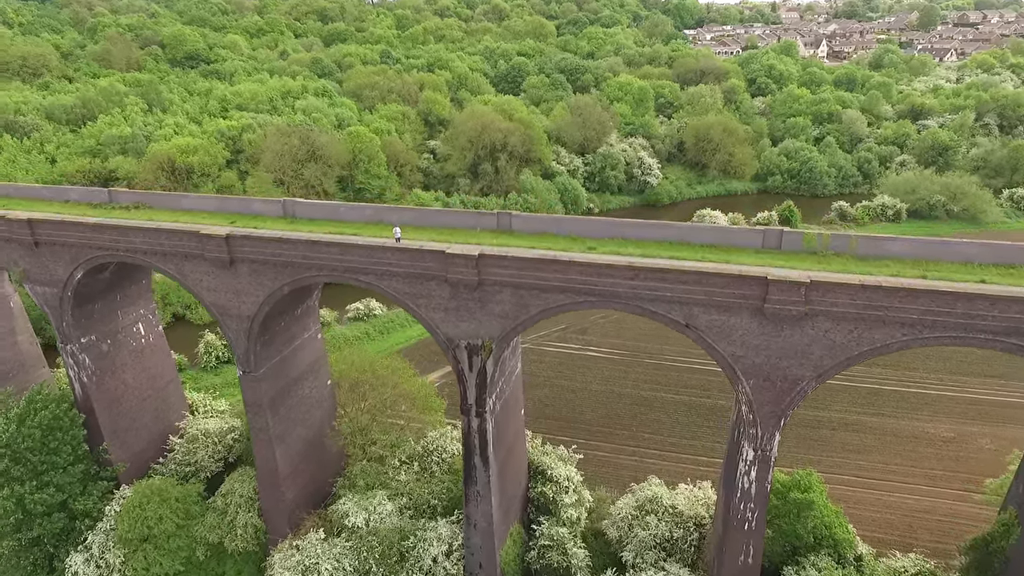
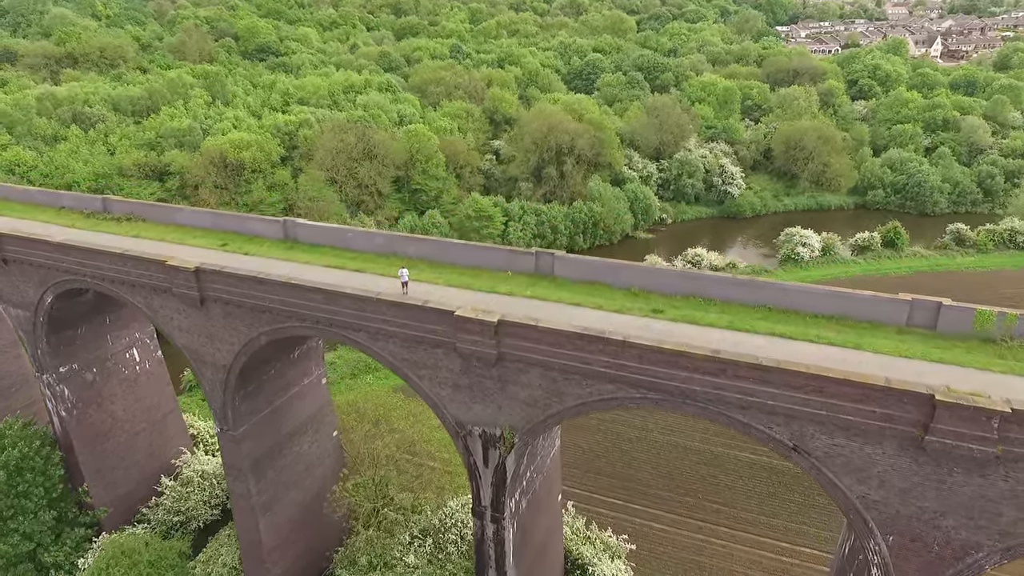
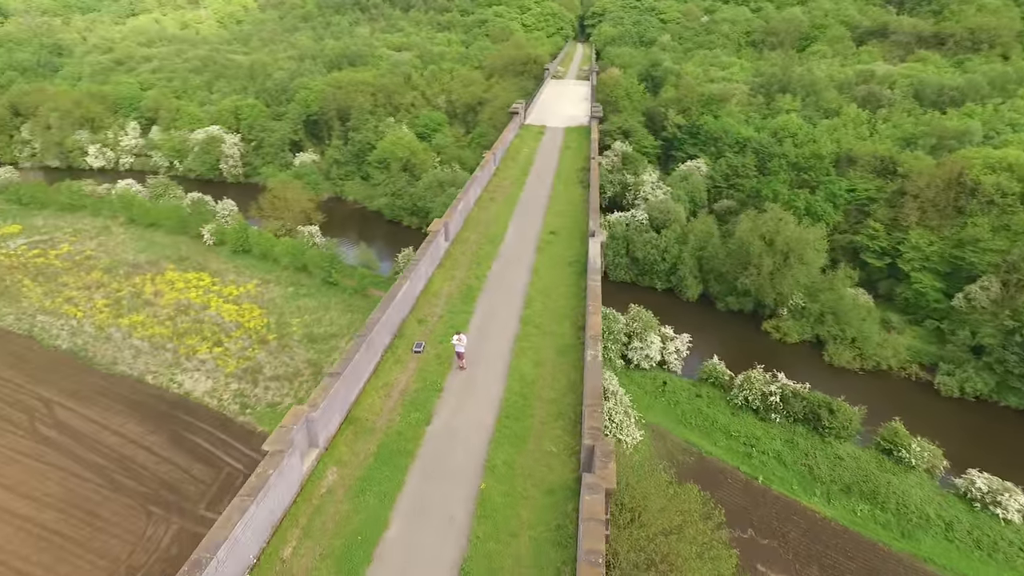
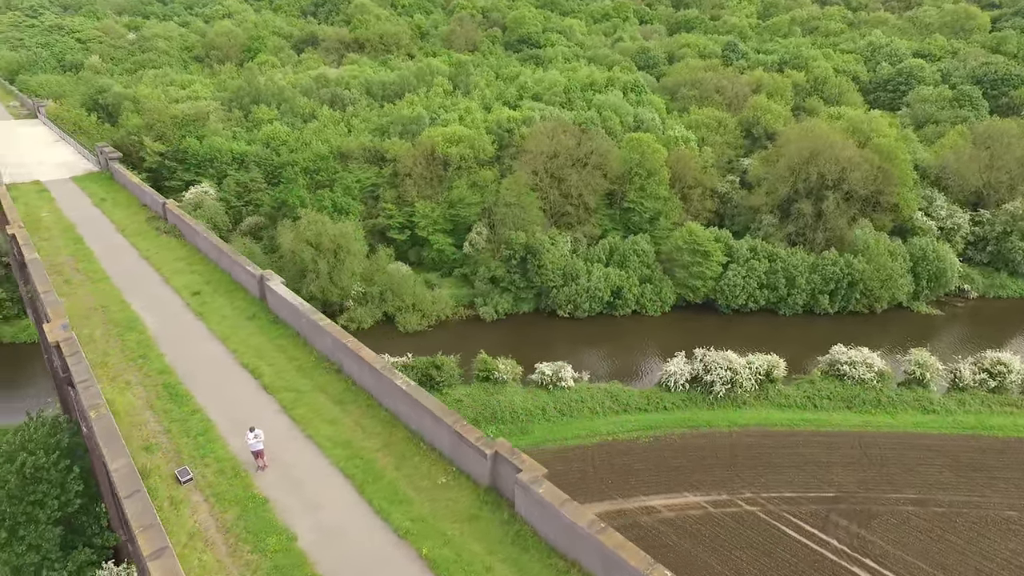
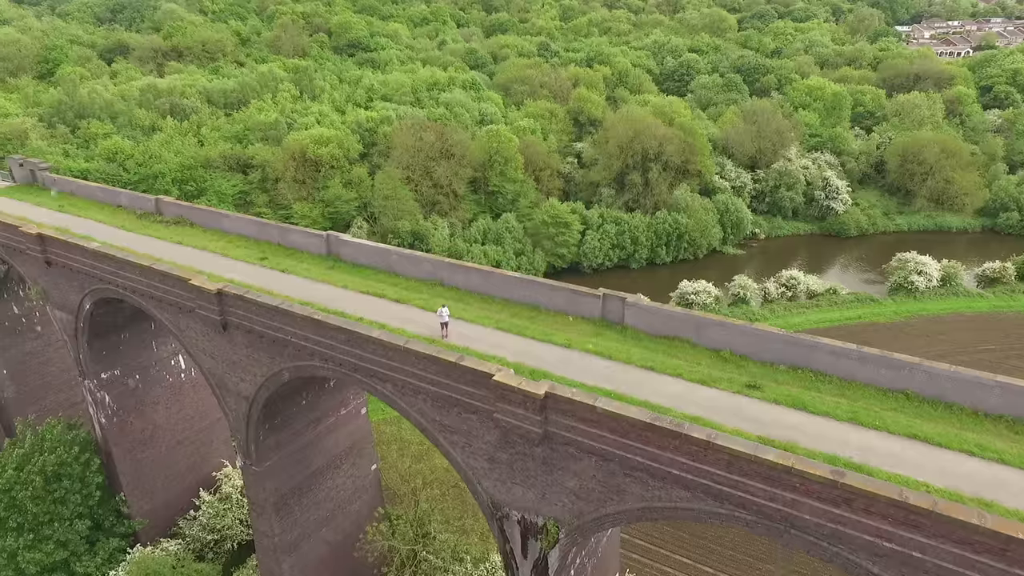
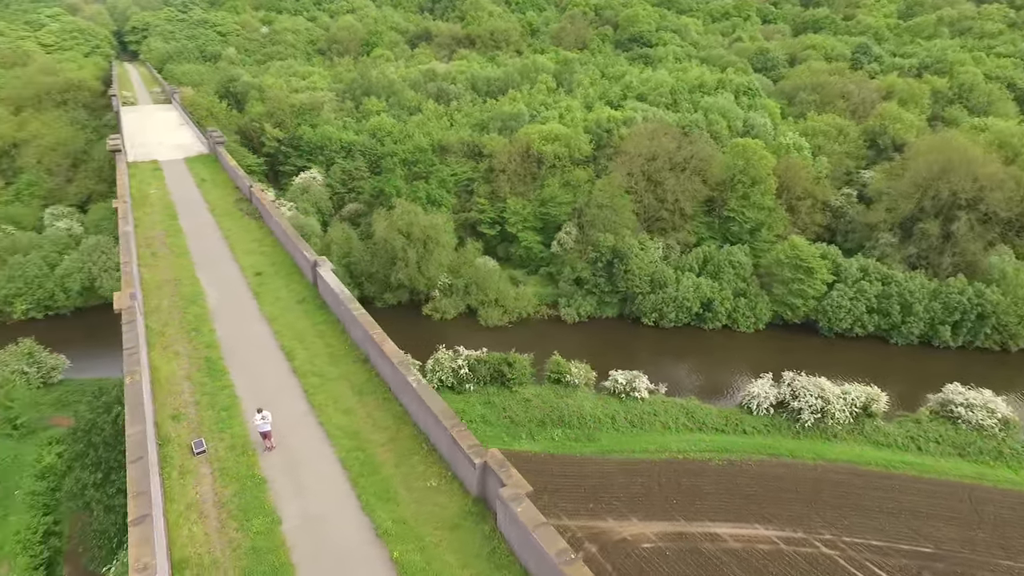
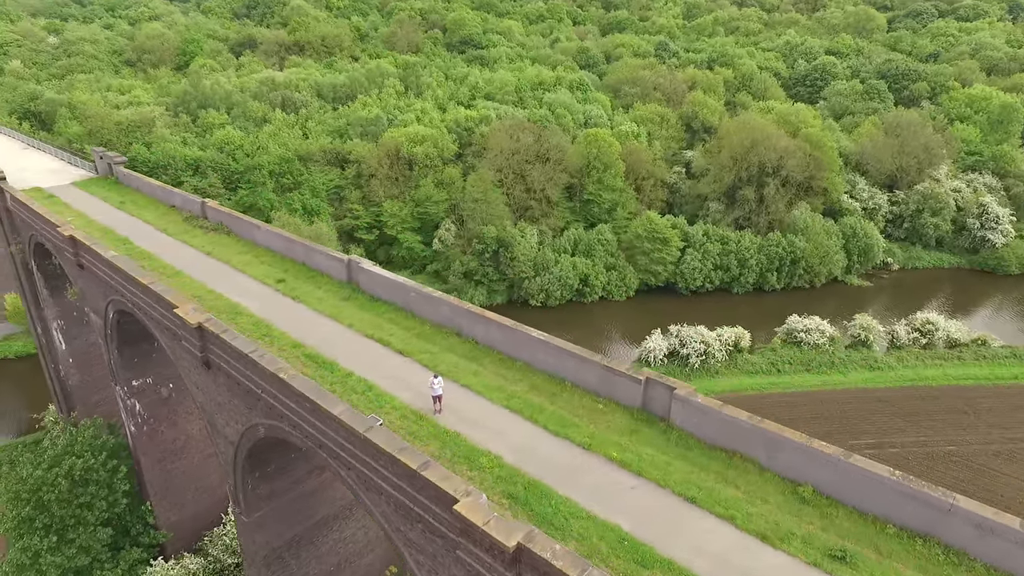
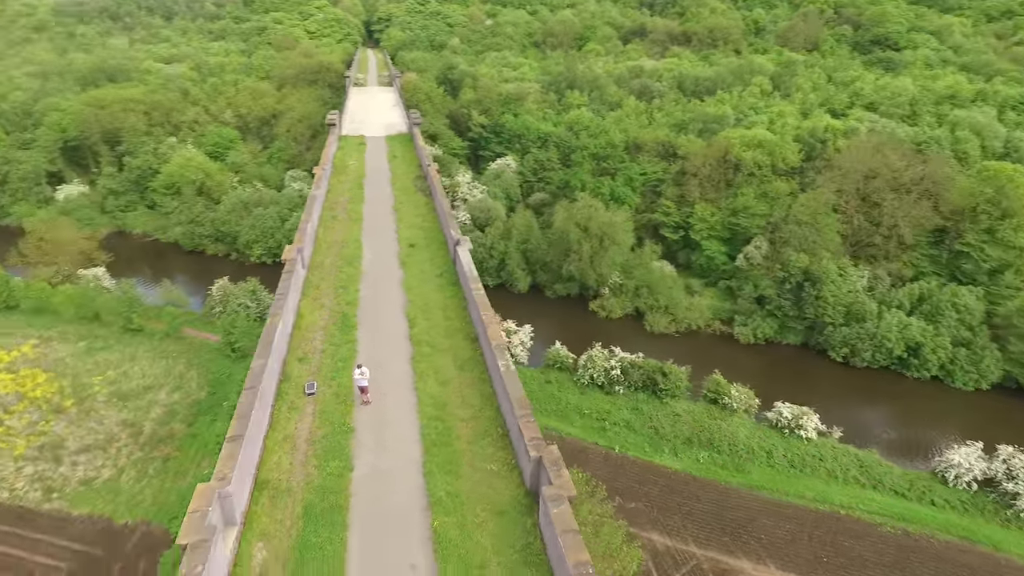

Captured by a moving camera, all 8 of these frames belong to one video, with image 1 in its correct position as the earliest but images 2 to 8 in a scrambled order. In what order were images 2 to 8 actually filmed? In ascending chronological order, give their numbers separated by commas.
2, 5, 7, 4, 6, 8, 3
